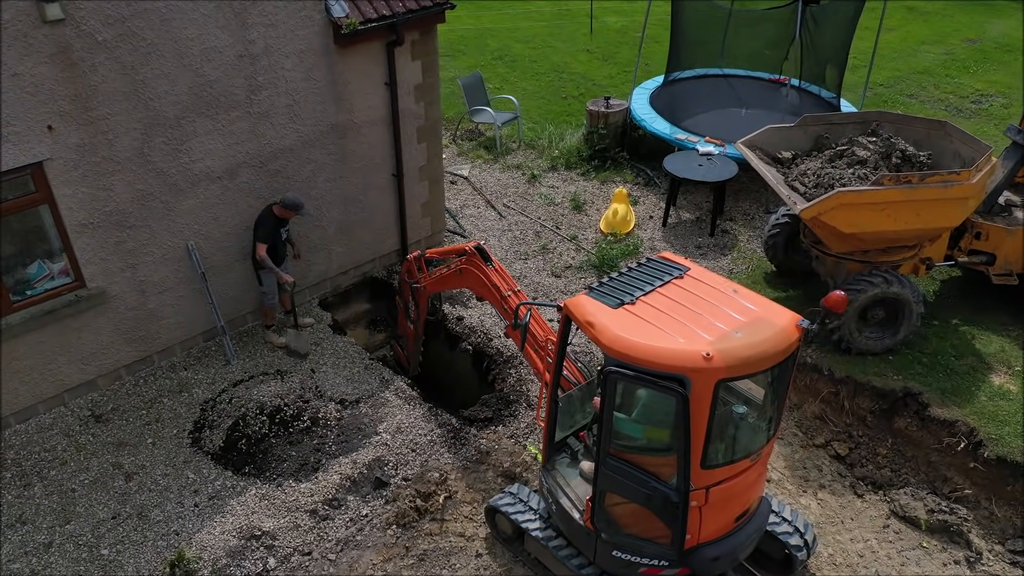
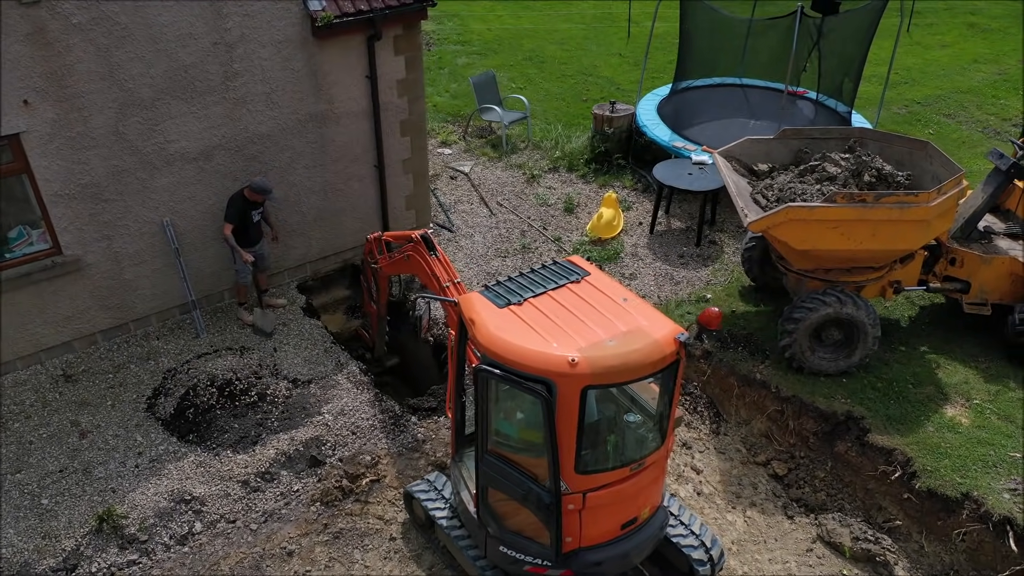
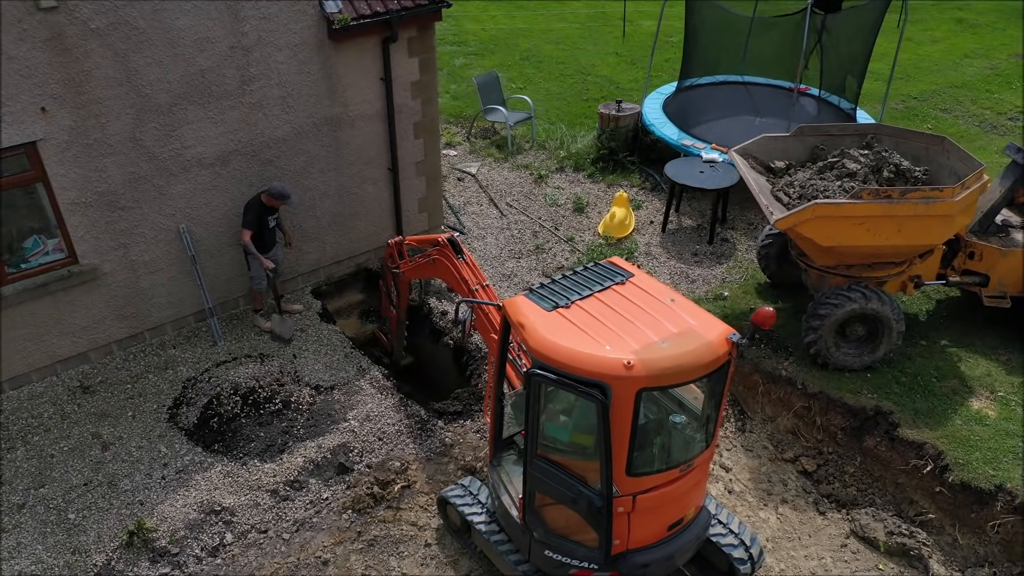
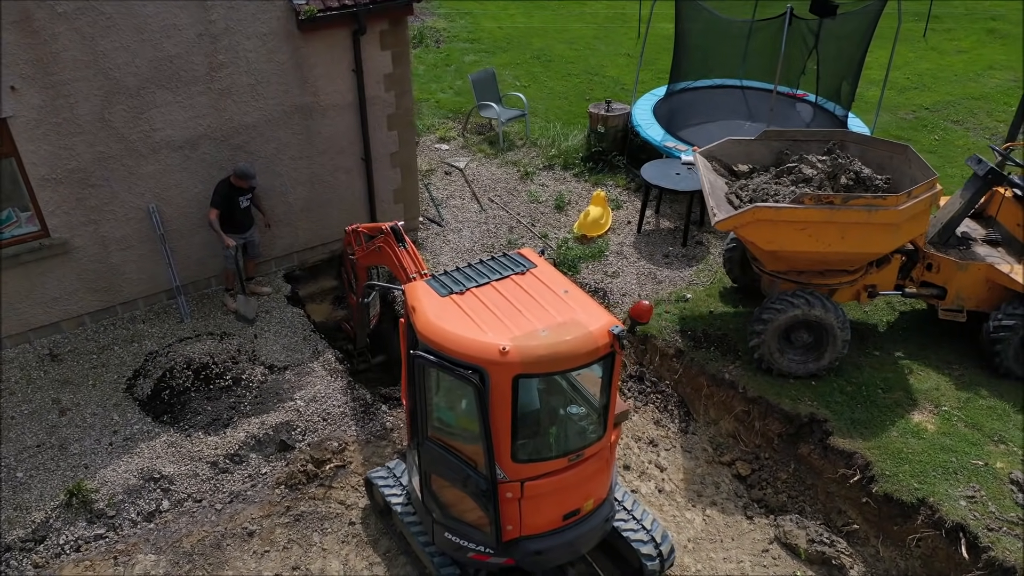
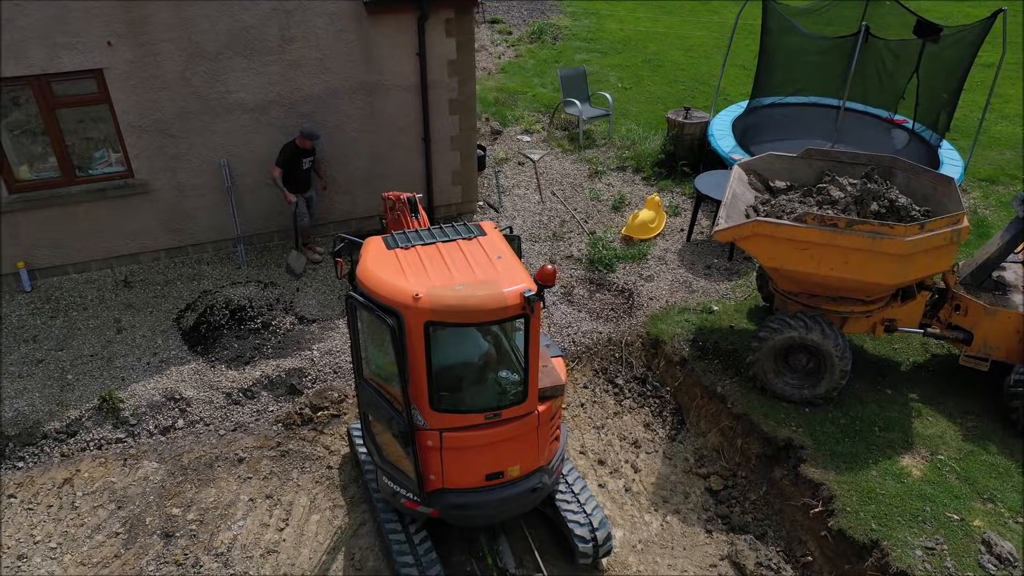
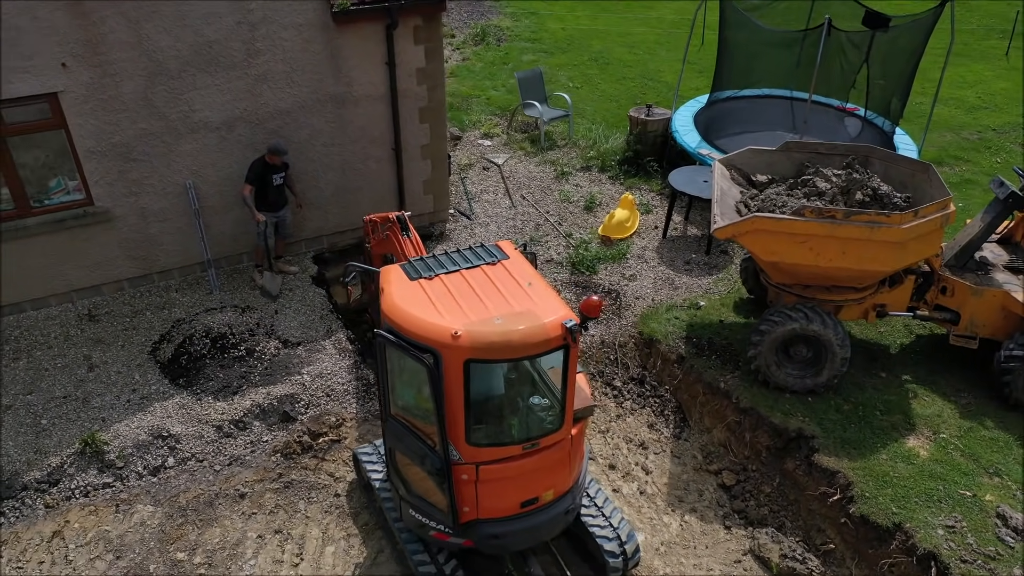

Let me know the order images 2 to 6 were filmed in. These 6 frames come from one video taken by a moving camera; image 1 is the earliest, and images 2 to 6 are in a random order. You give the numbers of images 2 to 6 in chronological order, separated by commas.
3, 2, 4, 6, 5
